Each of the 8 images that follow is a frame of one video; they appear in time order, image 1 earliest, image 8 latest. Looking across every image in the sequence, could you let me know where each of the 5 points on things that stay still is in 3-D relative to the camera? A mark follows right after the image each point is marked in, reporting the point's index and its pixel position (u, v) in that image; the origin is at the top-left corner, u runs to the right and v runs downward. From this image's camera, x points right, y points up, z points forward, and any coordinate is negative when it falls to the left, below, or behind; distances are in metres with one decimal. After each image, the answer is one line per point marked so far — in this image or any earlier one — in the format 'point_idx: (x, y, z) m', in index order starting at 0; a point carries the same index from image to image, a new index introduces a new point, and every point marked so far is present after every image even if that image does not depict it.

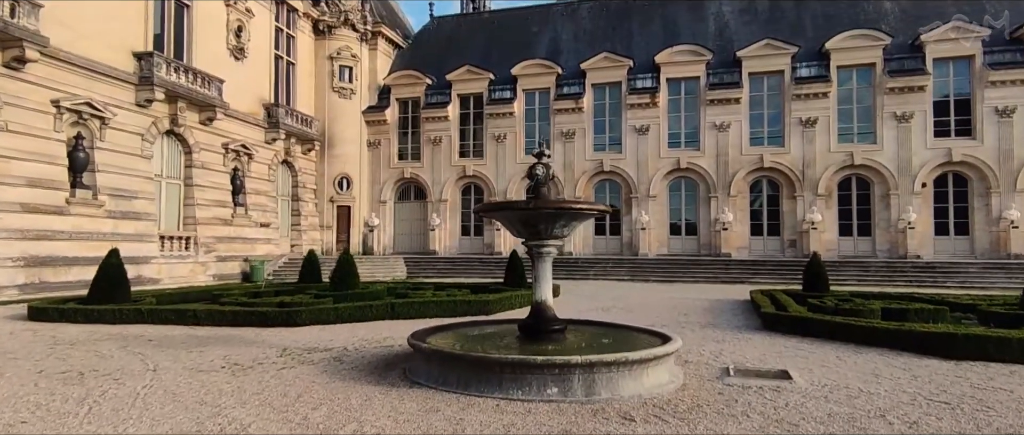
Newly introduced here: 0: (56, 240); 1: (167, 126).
0: (-12.3, -0.6, +15.3) m
1: (-11.7, +3.1, +19.4) m
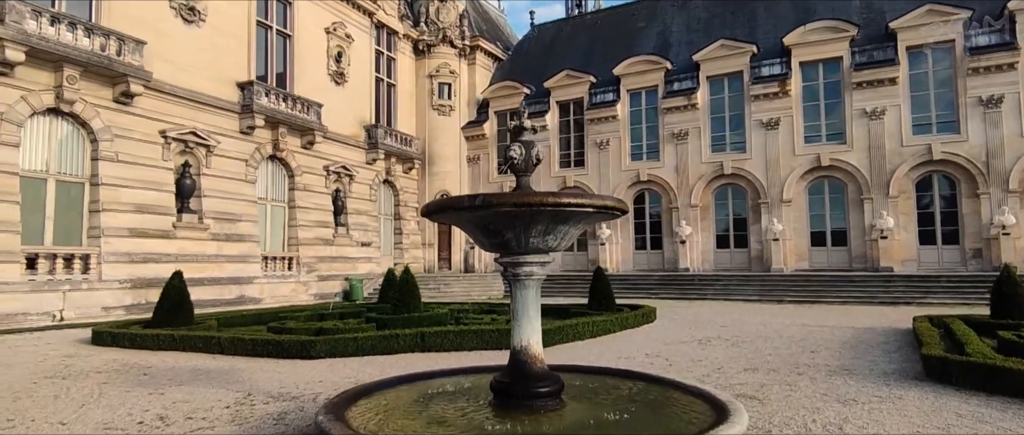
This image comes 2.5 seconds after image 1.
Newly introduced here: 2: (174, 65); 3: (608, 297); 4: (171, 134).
0: (-9.9, -1.3, +16.1) m
1: (-8.6, +2.3, +20.0) m
2: (-10.1, +4.6, +17.1) m
3: (+2.3, -1.9, +13.3) m
4: (-10.0, +2.4, +16.6) m
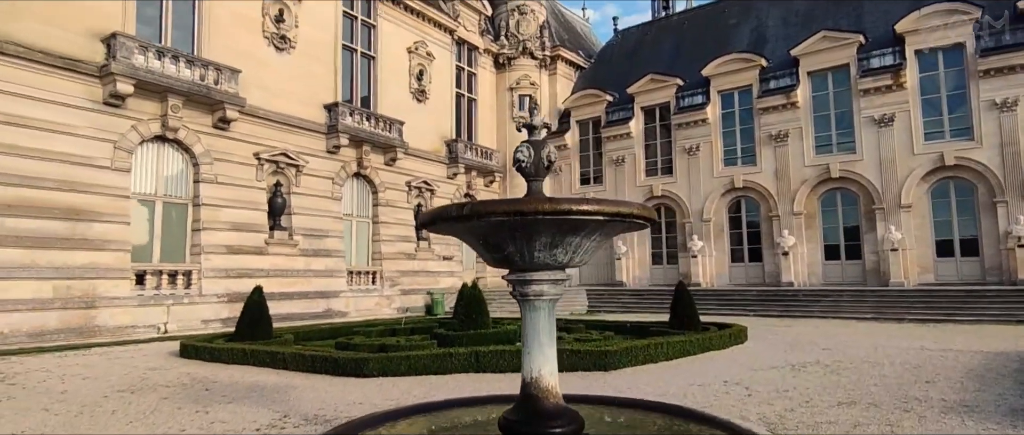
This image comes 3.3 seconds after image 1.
0: (-7.7, -1.8, +17.0) m
1: (-5.8, +1.8, +20.7) m
2: (-7.8, +4.1, +18.1) m
3: (+3.9, -2.1, +12.2) m
4: (-7.8, +1.9, +17.6) m
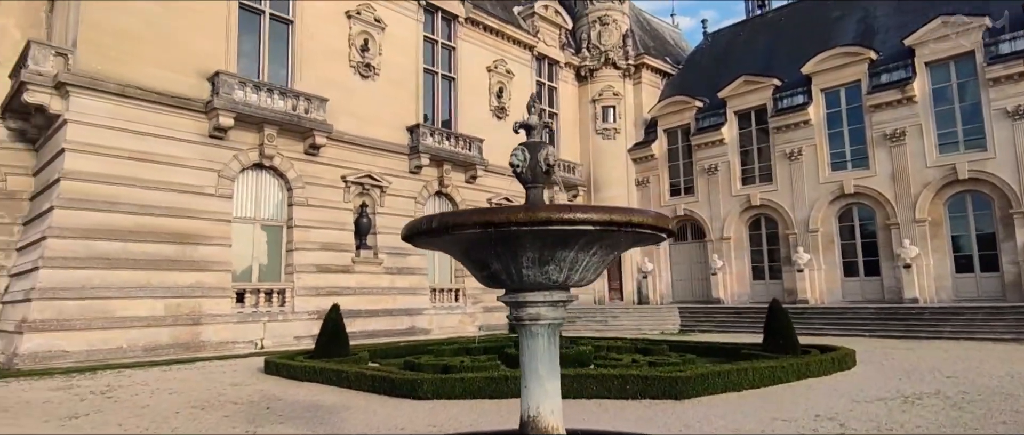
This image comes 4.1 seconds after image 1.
0: (-5.3, -2.4, +17.6) m
1: (-2.8, +1.1, +21.1) m
2: (-5.3, +3.4, +19.0) m
3: (+5.3, -2.3, +11.0) m
4: (-5.3, +1.2, +18.4) m
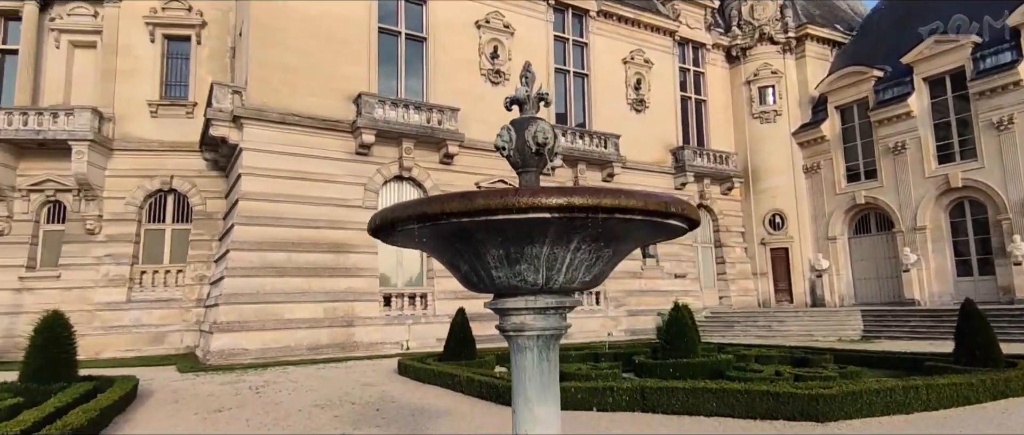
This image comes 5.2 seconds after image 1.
0: (-0.9, -2.6, +18.0) m
1: (+2.3, +1.1, +20.7) m
2: (-0.8, +3.2, +19.4) m
3: (+7.3, -2.0, +8.6) m
4: (-0.9, +1.1, +18.8) m
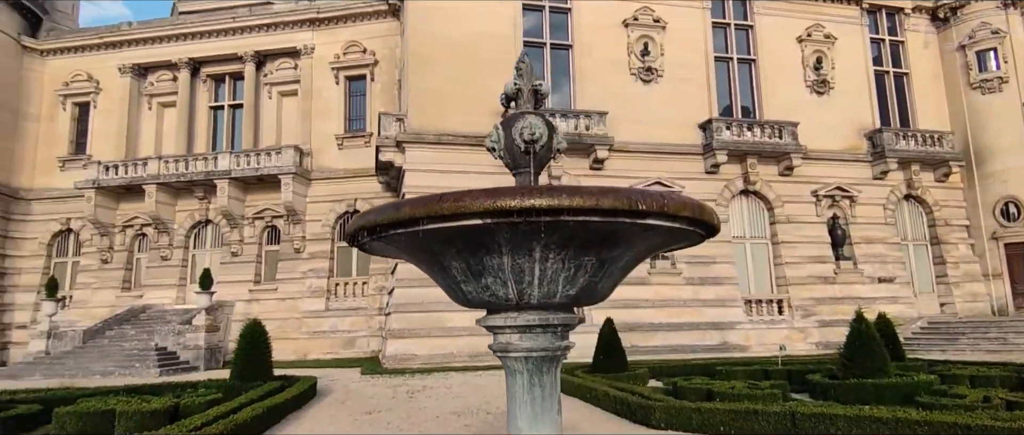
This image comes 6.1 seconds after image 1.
0: (+4.0, -2.7, +17.3) m
1: (+7.7, +1.1, +18.9) m
2: (+4.2, +3.1, +18.7) m
3: (+9.0, -1.7, +5.8) m
4: (+4.1, +0.9, +18.0) m
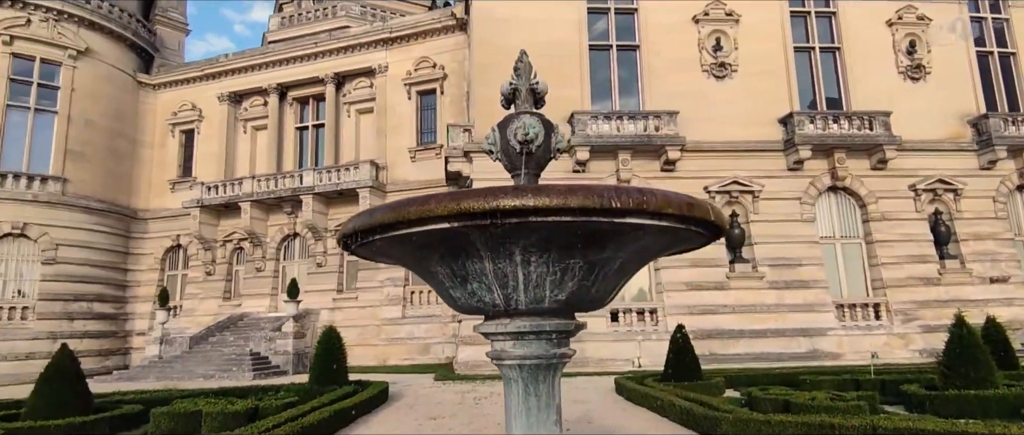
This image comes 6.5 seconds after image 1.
0: (+6.1, -2.8, +16.5) m
1: (+9.9, +1.1, +17.7) m
2: (+6.3, +3.0, +17.9) m
3: (+9.4, -1.5, +4.5) m
4: (+6.2, +0.9, +17.3) m
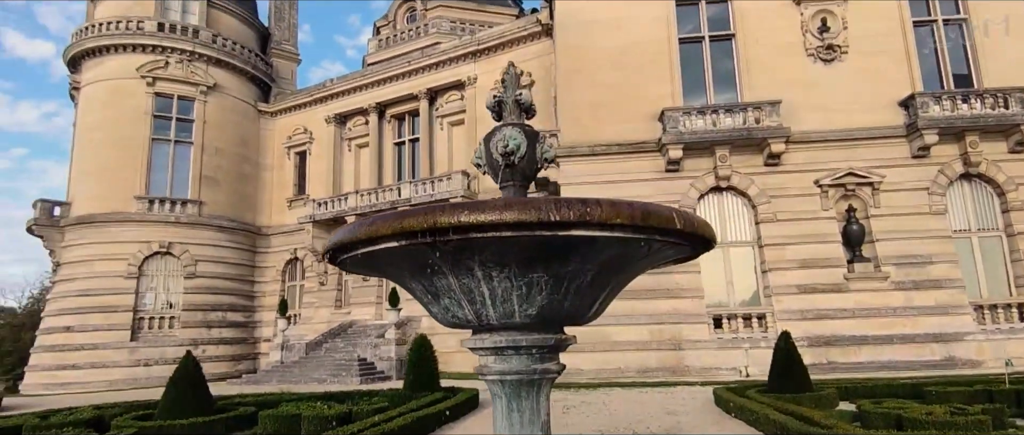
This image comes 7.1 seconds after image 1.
0: (+8.7, -2.6, +15.1) m
1: (+12.5, +1.4, +15.6) m
2: (+9.0, +3.2, +16.5) m
3: (+9.7, -1.1, +2.7) m
4: (+8.8, +1.0, +15.9) m
